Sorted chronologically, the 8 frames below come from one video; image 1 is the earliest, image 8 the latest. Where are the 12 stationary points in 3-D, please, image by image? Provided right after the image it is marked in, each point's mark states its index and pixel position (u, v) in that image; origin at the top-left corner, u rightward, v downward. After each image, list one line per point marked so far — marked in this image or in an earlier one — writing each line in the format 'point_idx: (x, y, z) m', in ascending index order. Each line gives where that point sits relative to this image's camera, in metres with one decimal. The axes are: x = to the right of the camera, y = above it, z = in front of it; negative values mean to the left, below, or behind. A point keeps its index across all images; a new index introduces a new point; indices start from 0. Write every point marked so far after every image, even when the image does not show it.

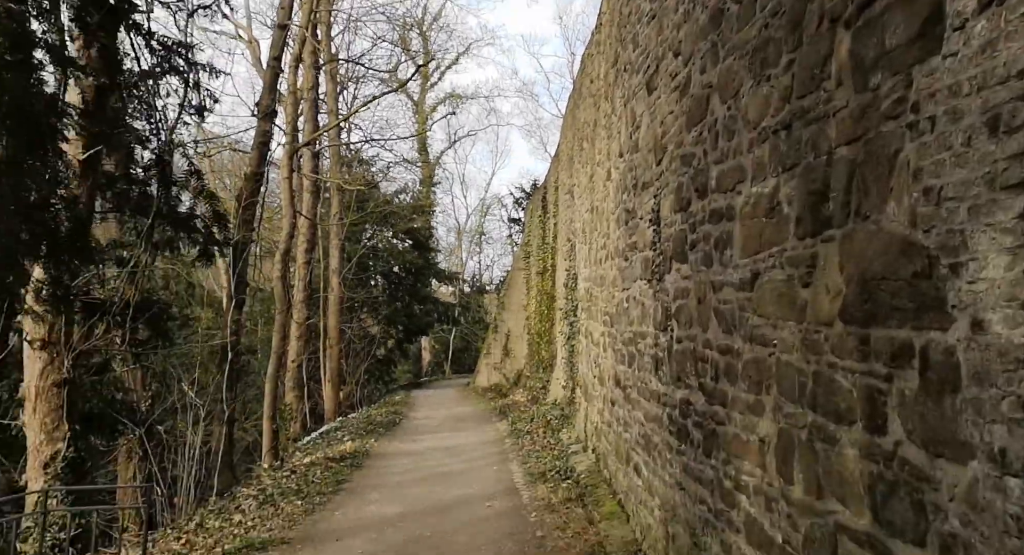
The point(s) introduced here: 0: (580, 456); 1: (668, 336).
0: (+0.8, -2.1, +10.2) m
1: (+0.9, -0.4, +5.2) m
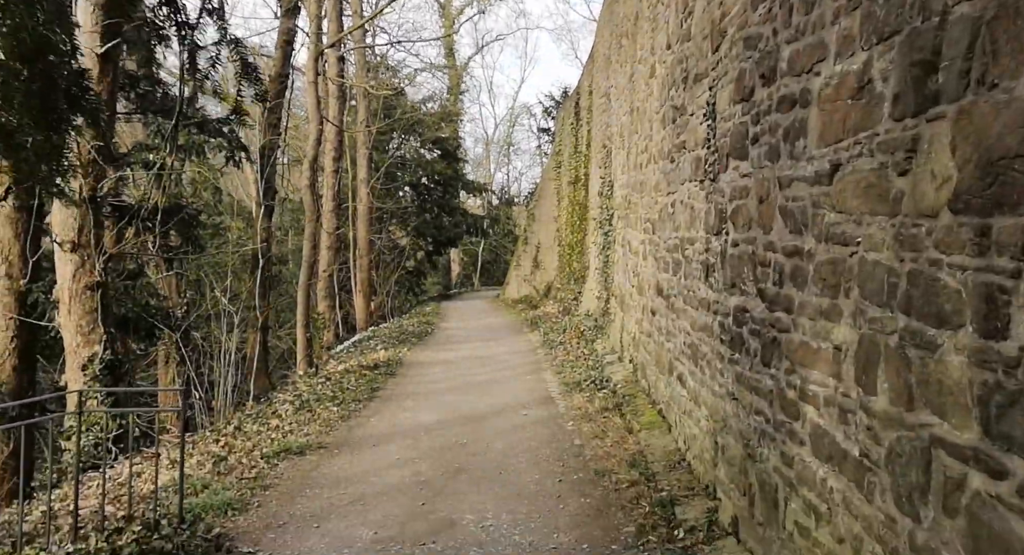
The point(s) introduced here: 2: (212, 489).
0: (+1.2, -1.0, +10.0) m
1: (+1.2, +0.2, +4.9) m
2: (-1.8, -1.3, +5.5) m
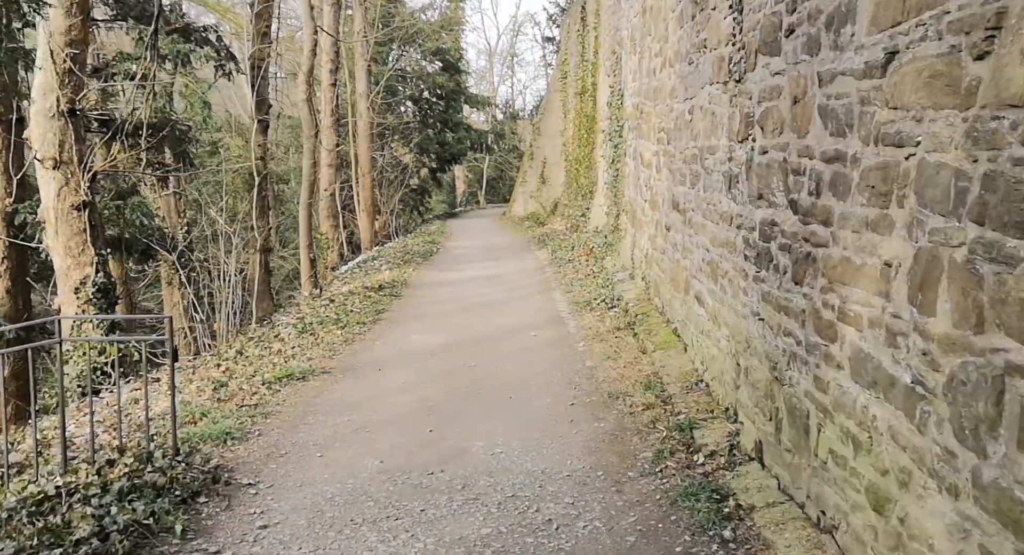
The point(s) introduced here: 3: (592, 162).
0: (+1.3, -0.1, +9.7) m
1: (+1.2, +0.7, +4.5) m
2: (-1.8, -0.8, +5.3) m
3: (+1.6, +2.4, +17.9) m
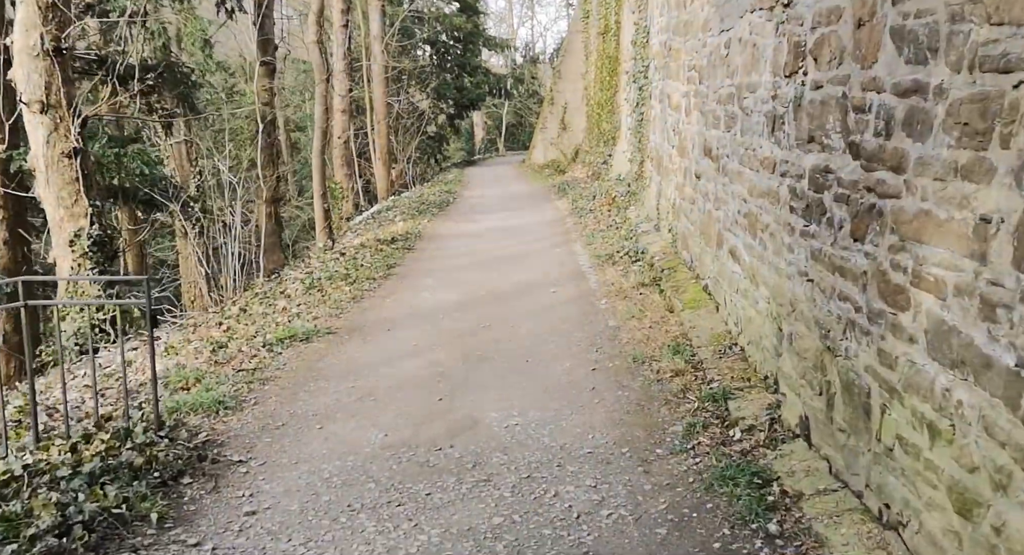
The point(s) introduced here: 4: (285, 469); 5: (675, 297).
0: (+1.5, +0.4, +9.2) m
1: (+1.3, +0.9, +4.0) m
2: (-1.7, -0.6, +4.9) m
3: (+2.0, +3.3, +17.2) m
4: (-1.0, -0.8, +3.8) m
5: (+1.2, -0.1, +6.5) m
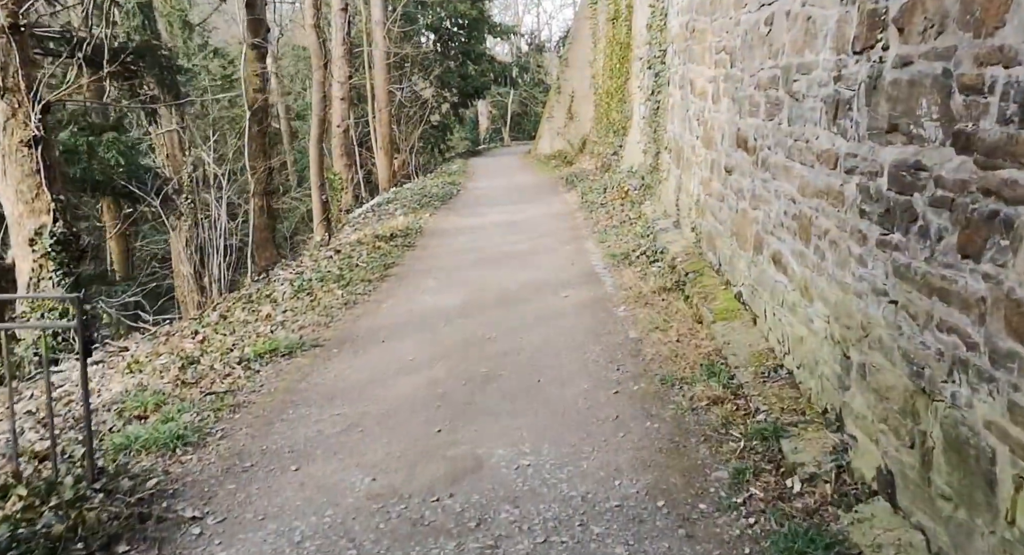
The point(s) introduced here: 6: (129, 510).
0: (+1.5, +0.4, +8.5) m
1: (+1.3, +0.8, +3.3) m
2: (-1.6, -0.6, +4.2) m
3: (+2.1, +3.4, +16.5) m
4: (-0.9, -0.9, +3.1) m
5: (+1.3, -0.2, +5.8) m
6: (-1.4, -0.8, +3.1) m
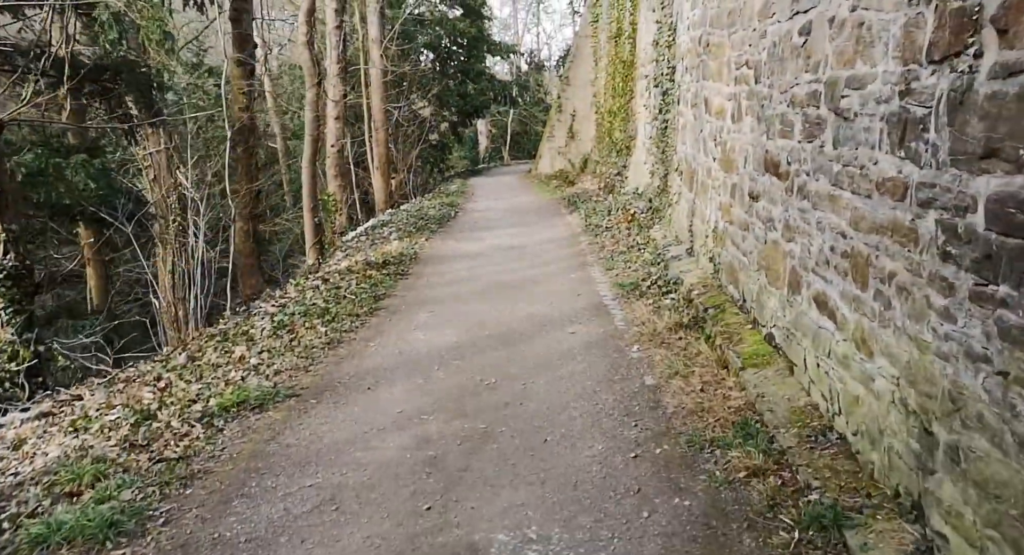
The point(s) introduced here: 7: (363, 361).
0: (+1.5, +0.1, +7.9) m
1: (+1.3, +0.6, +2.7) m
2: (-1.6, -0.8, +3.5) m
3: (+2.1, +3.0, +15.9) m
4: (-0.9, -1.1, +2.5) m
5: (+1.3, -0.4, +5.1) m
6: (-1.3, -1.0, +2.5) m
7: (-1.0, -0.5, +5.8) m
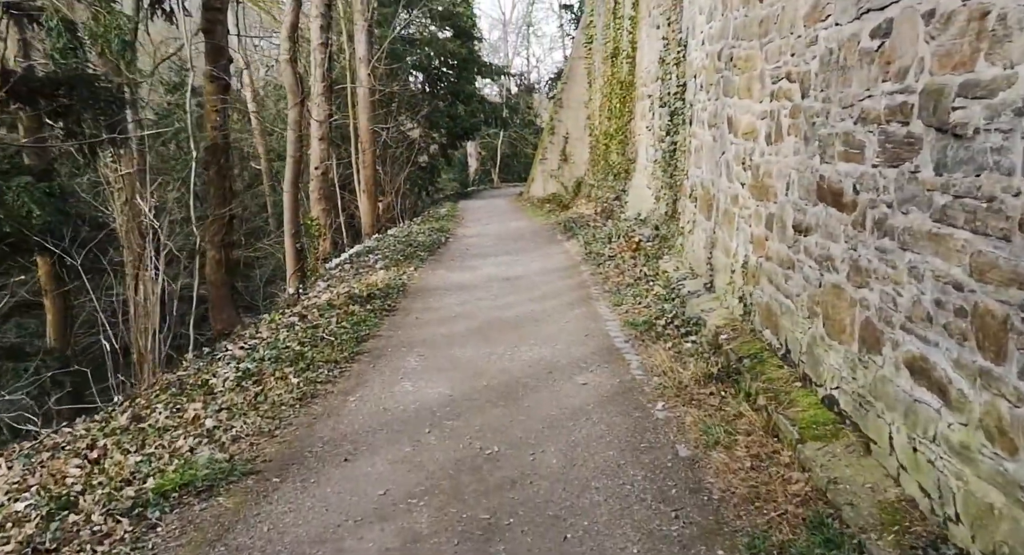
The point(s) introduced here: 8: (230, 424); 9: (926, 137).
0: (+1.5, -0.2, +7.0) m
1: (+1.4, +0.4, +1.8) m
2: (-1.6, -1.0, +2.6) m
3: (+2.0, +2.4, +15.1) m
4: (-0.9, -1.2, +1.6) m
5: (+1.3, -0.7, +4.2) m
6: (-1.3, -1.2, +1.6) m
7: (-1.0, -0.8, +4.9) m
8: (-1.5, -0.8, +4.7) m
9: (+1.5, +0.5, +3.2) m
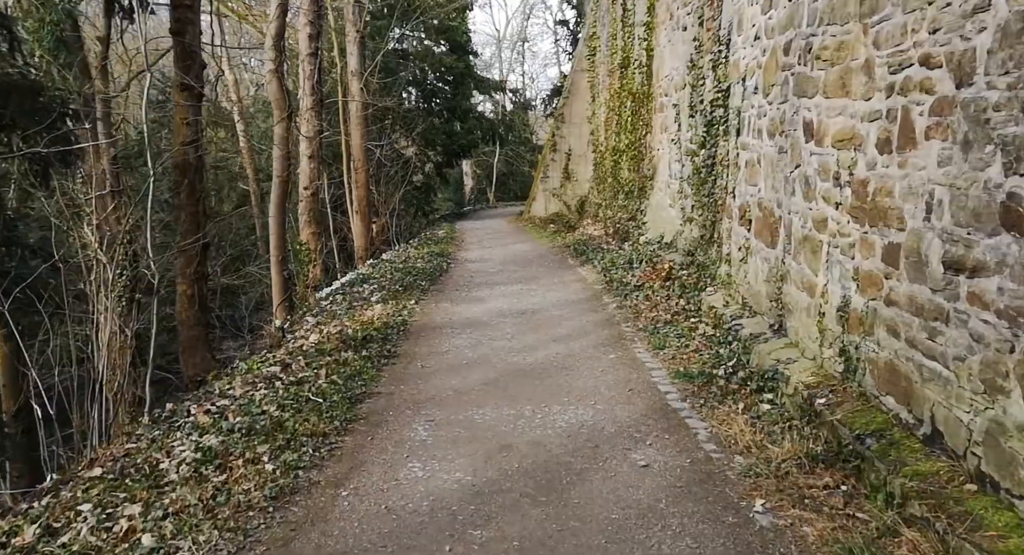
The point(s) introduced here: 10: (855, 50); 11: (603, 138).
0: (+1.7, -0.5, +5.7) m
1: (+1.6, +0.3, +0.5) m
2: (-1.3, -1.2, +1.2) m
3: (+2.1, +2.0, +13.8) m
4: (-0.6, -1.4, +0.2) m
5: (+1.5, -0.9, +2.9) m
6: (-1.0, -1.3, +0.2) m
7: (-0.7, -1.0, +3.5) m
8: (-1.3, -1.0, +3.3) m
9: (+1.7, +0.3, +1.8) m
10: (+1.9, +1.3, +4.8) m
11: (+1.9, +2.7, +17.0) m
